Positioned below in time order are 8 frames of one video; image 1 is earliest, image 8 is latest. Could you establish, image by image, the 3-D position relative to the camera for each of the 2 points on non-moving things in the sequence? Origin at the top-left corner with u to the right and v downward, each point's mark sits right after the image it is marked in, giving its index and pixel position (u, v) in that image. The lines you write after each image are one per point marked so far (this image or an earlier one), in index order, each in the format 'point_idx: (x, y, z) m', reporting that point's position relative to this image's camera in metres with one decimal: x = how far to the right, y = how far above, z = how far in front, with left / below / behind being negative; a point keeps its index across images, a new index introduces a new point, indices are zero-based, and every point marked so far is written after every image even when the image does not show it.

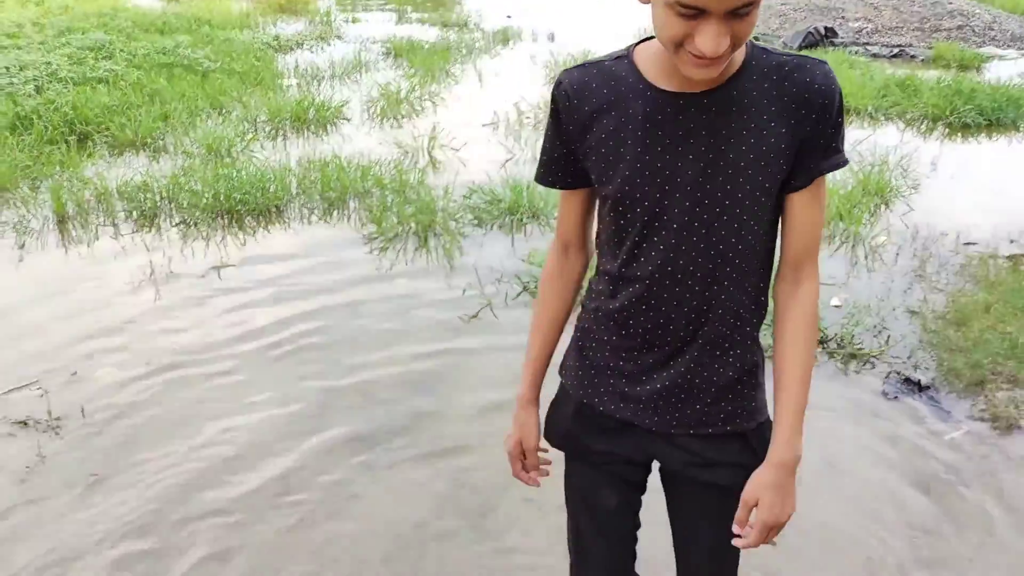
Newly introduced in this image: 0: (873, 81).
0: (+3.5, +2.0, +8.5) m
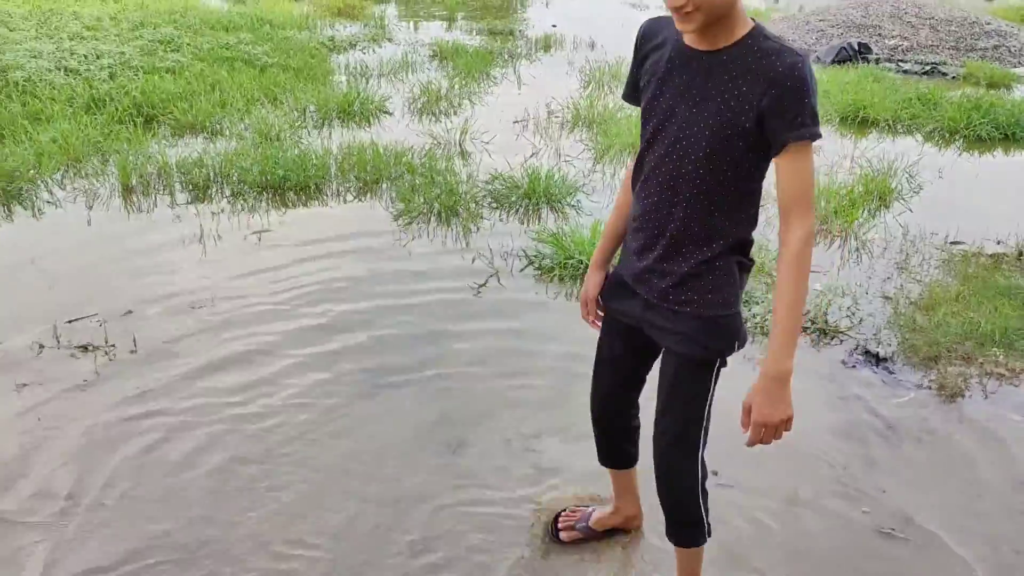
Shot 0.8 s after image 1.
0: (+3.9, +1.9, +8.7) m
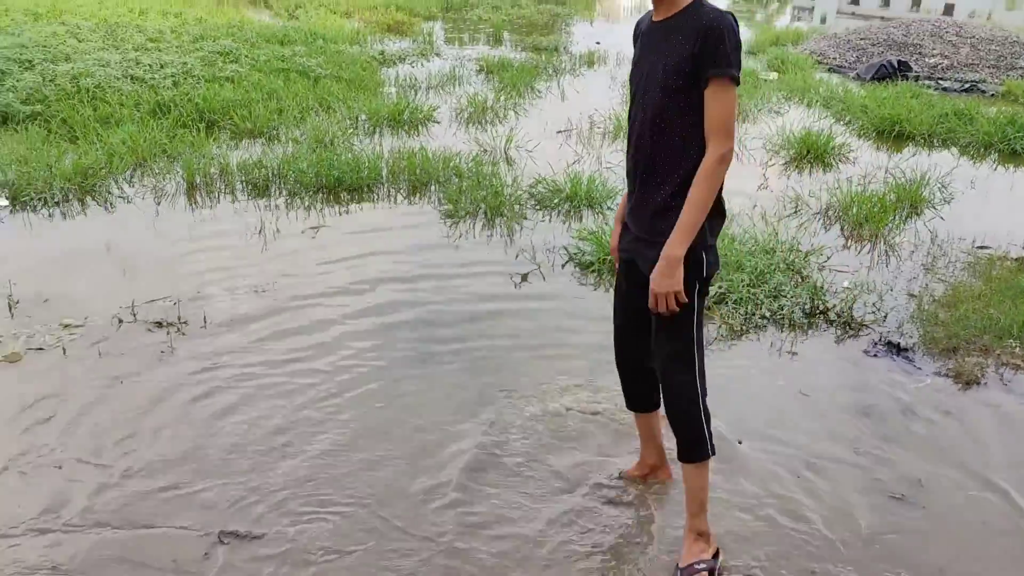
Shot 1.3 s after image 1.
0: (+4.3, +1.8, +8.9) m
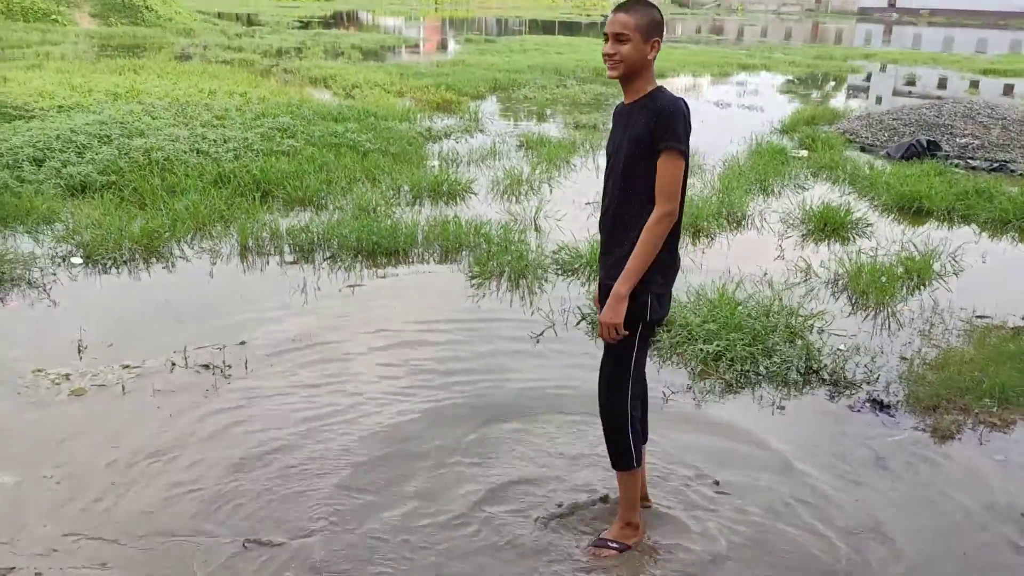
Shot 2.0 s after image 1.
0: (+4.7, +1.0, +9.2) m
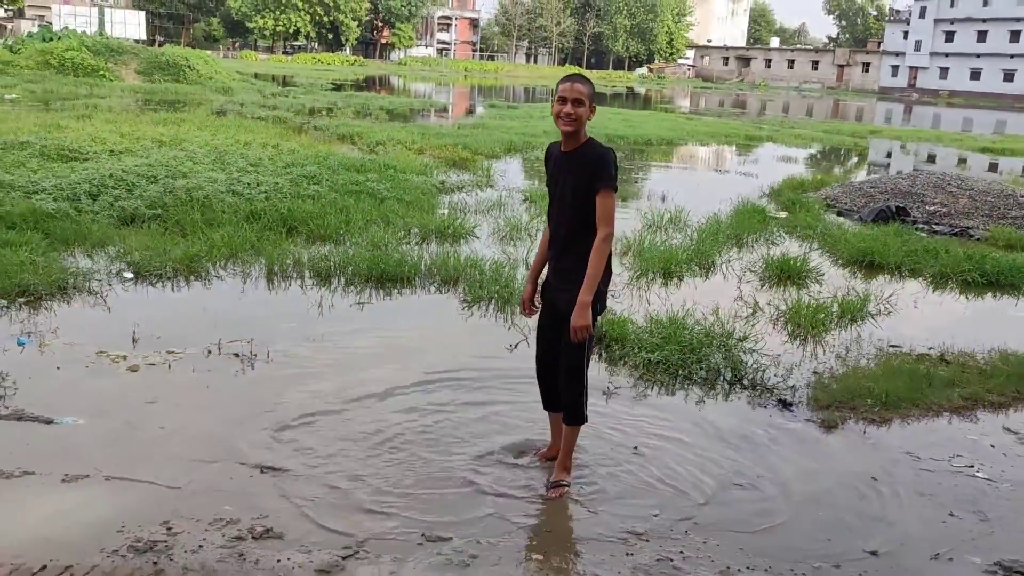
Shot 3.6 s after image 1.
0: (+4.6, +0.5, +10.2) m
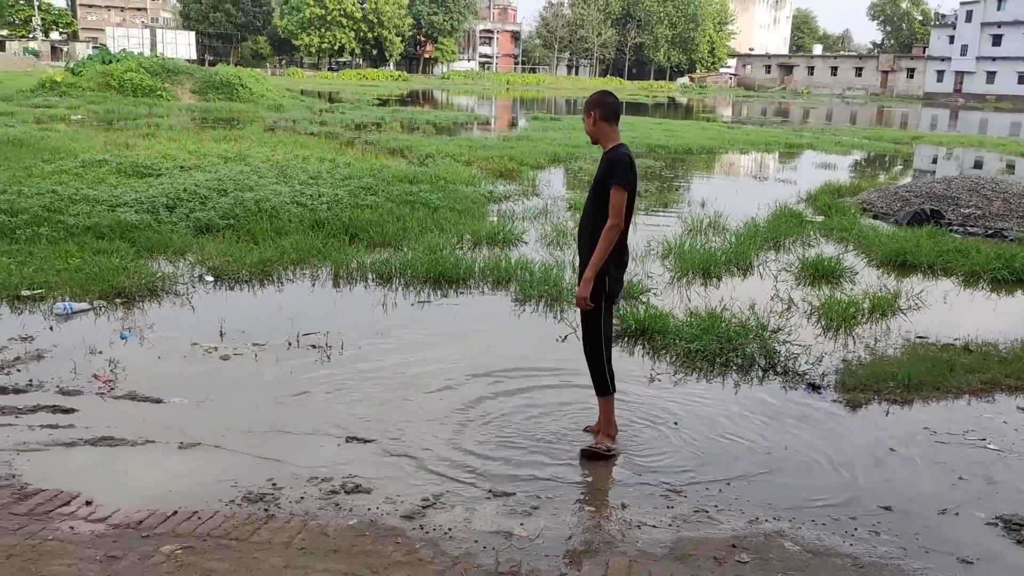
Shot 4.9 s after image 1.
0: (+5.2, +0.5, +10.6) m
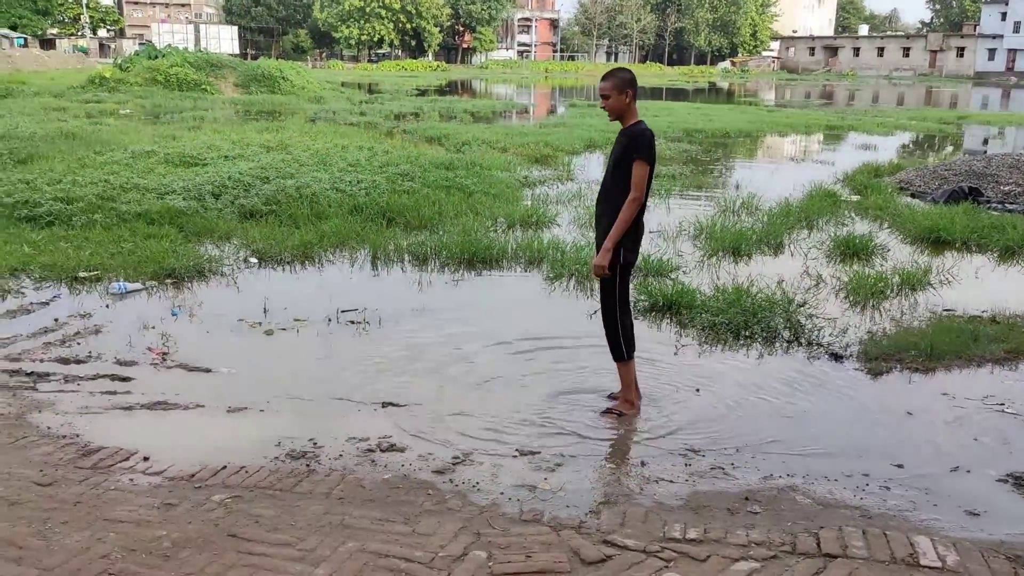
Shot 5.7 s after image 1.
0: (+5.6, +0.8, +10.5) m
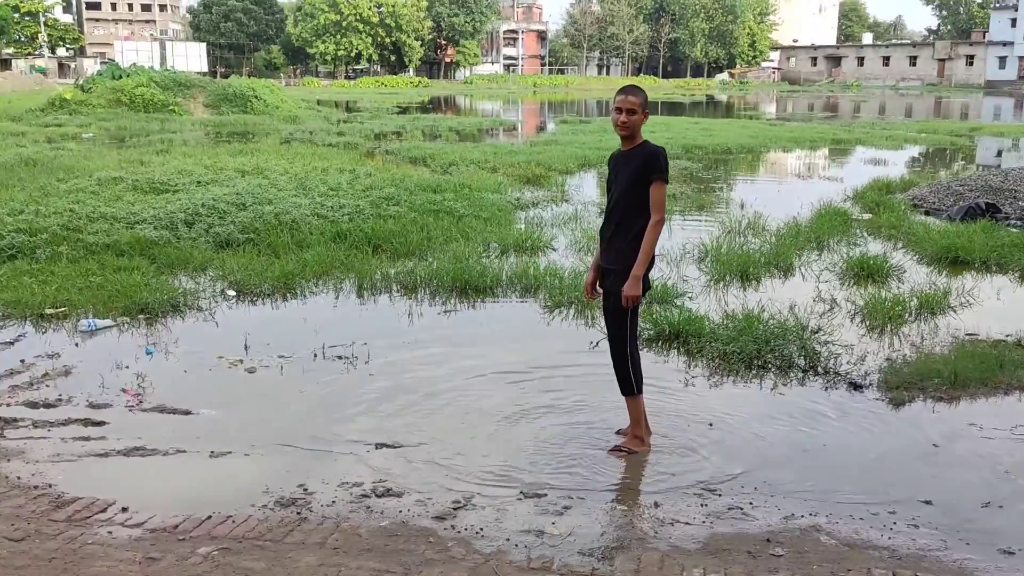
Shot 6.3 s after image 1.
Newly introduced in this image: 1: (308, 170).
0: (+5.5, +0.6, +10.3) m
1: (-3.8, +2.2, +16.0) m
